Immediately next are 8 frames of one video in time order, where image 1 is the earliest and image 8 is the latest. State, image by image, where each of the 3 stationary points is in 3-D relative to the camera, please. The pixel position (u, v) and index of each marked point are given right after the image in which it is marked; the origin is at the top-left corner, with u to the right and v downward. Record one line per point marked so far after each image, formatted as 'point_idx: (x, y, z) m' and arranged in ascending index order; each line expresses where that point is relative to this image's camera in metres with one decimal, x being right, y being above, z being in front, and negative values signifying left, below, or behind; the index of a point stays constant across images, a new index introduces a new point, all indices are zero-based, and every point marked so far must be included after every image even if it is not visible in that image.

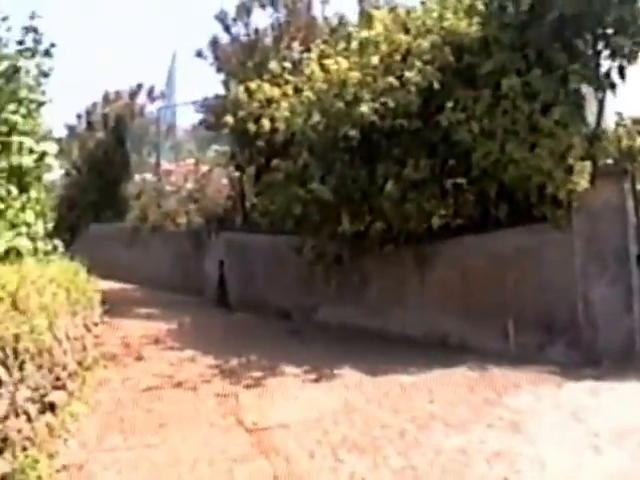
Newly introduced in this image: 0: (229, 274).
0: (-0.9, -0.3, +15.1) m
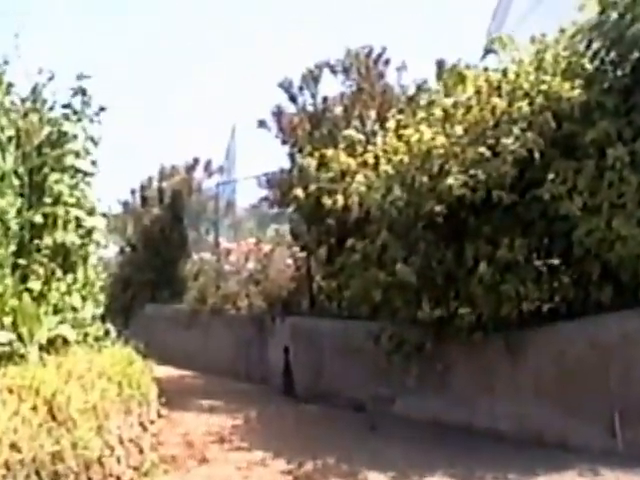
0: (-0.2, -1.1, +13.9) m
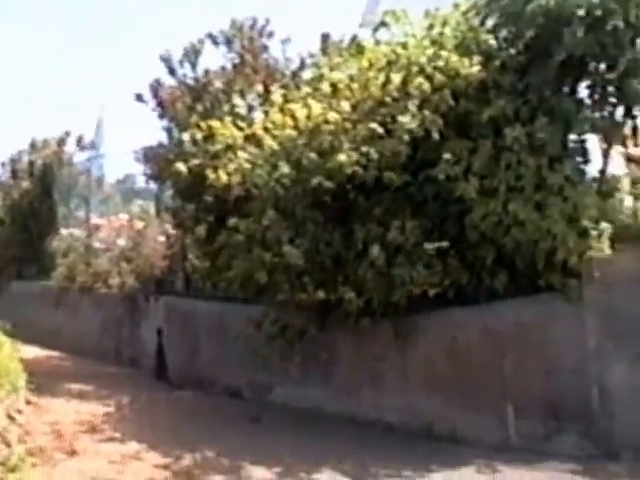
0: (-1.4, -0.9, +13.4) m
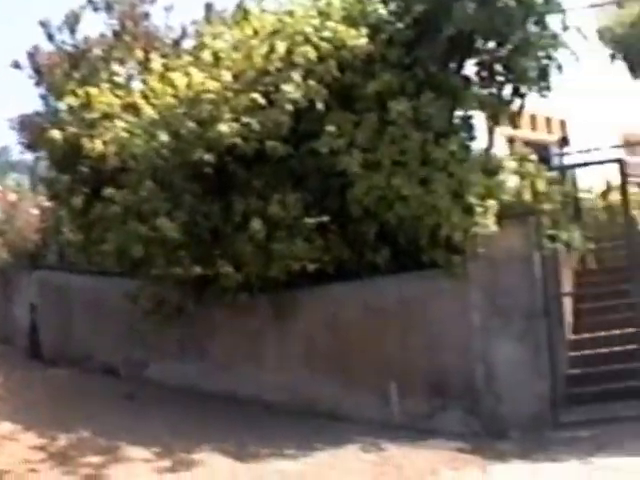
0: (-2.4, -0.7, +13.0) m
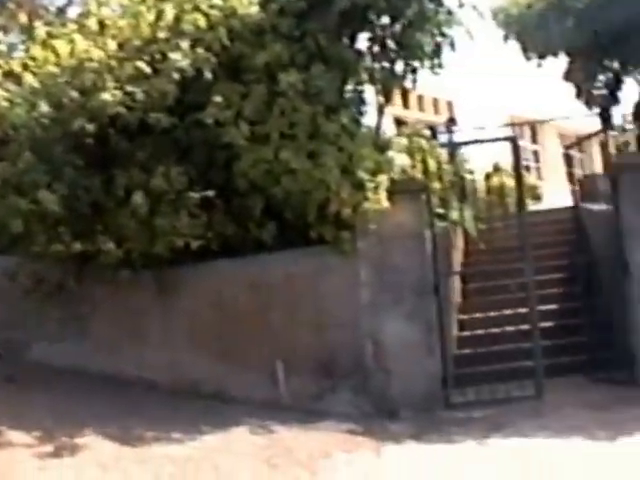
0: (-3.4, -0.5, +12.6) m
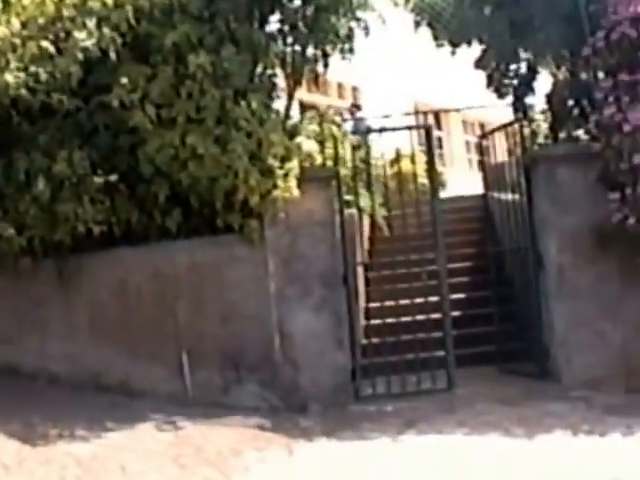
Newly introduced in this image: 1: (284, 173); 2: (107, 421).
0: (-4.2, -0.3, +12.1) m
1: (-0.2, +0.4, +8.0) m
2: (-1.0, -0.9, +7.1) m
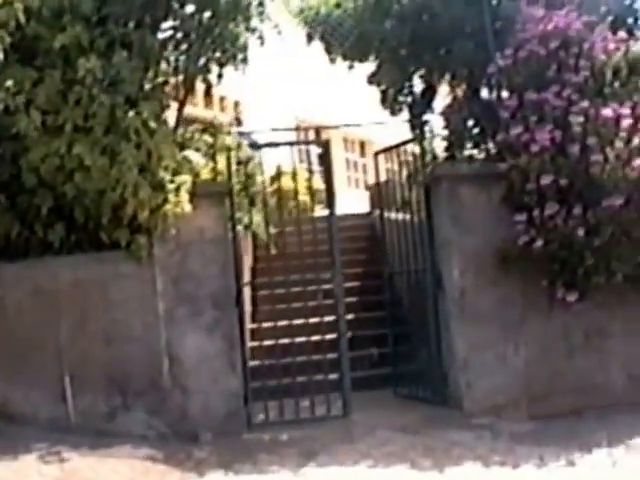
0: (-5.1, -0.4, +11.3) m
1: (-0.7, +0.3, +7.6) m
2: (-1.5, -0.9, +6.6) m
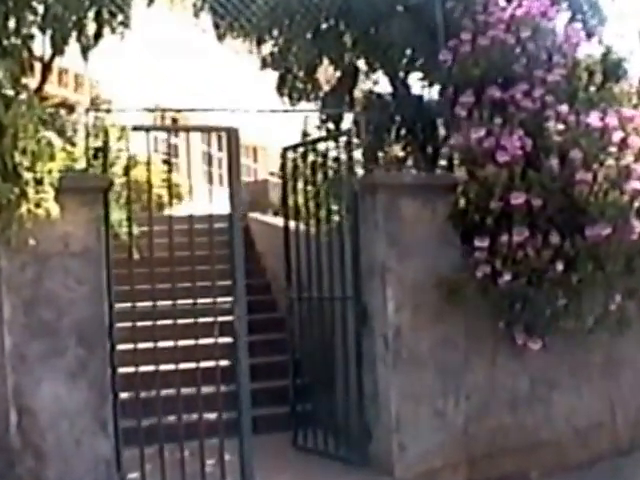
0: (-5.8, -0.1, +9.0) m
1: (-1.1, +0.3, +5.8) m
2: (-1.8, -0.9, +4.7) m
